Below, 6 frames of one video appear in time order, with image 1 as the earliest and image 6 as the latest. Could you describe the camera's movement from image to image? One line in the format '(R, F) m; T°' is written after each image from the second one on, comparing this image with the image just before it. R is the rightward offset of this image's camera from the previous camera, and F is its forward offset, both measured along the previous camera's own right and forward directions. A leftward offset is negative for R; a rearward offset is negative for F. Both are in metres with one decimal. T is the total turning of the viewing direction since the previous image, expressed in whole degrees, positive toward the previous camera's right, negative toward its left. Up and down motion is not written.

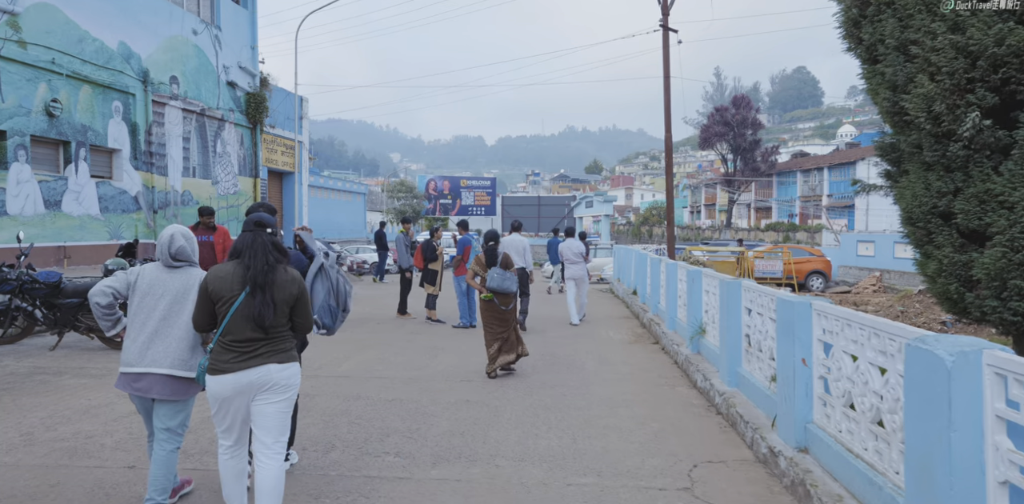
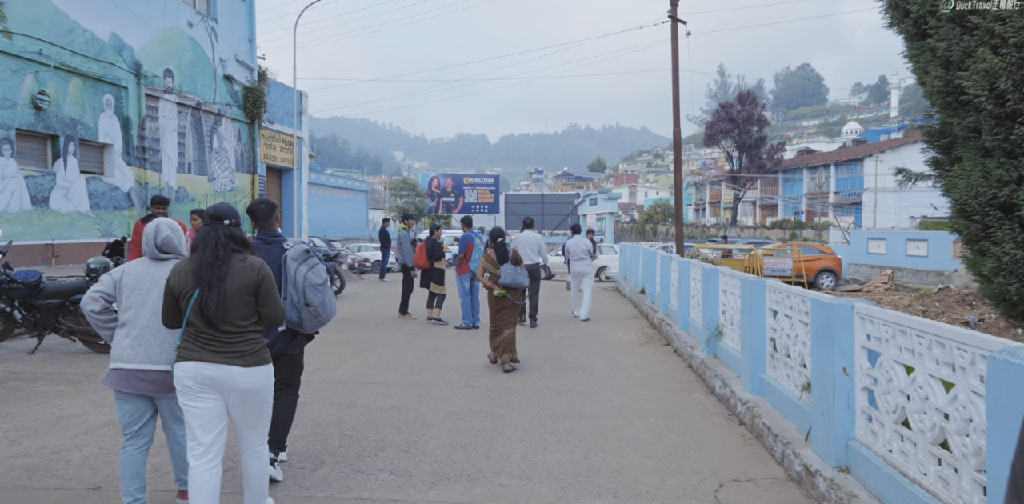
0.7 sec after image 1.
(0.0, +0.5) m; 0°
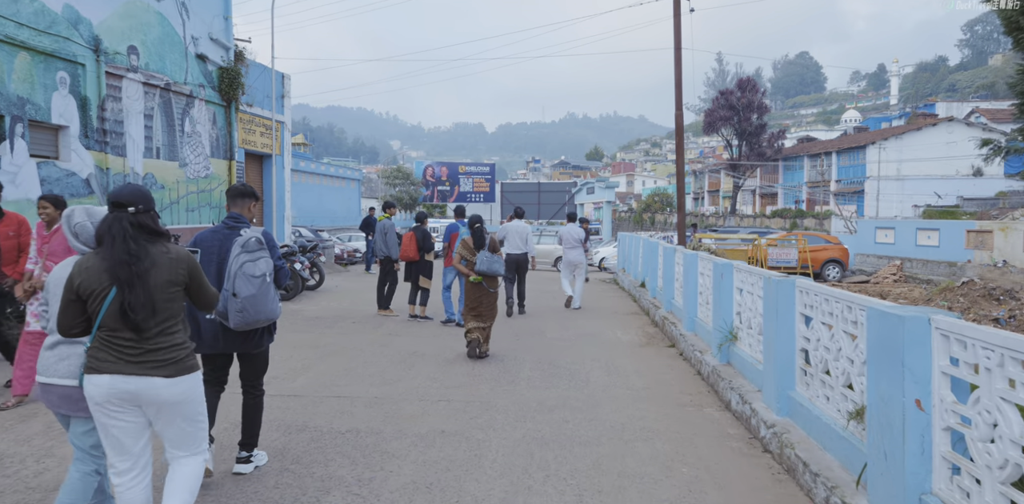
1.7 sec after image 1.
(+0.1, +1.0) m; 0°
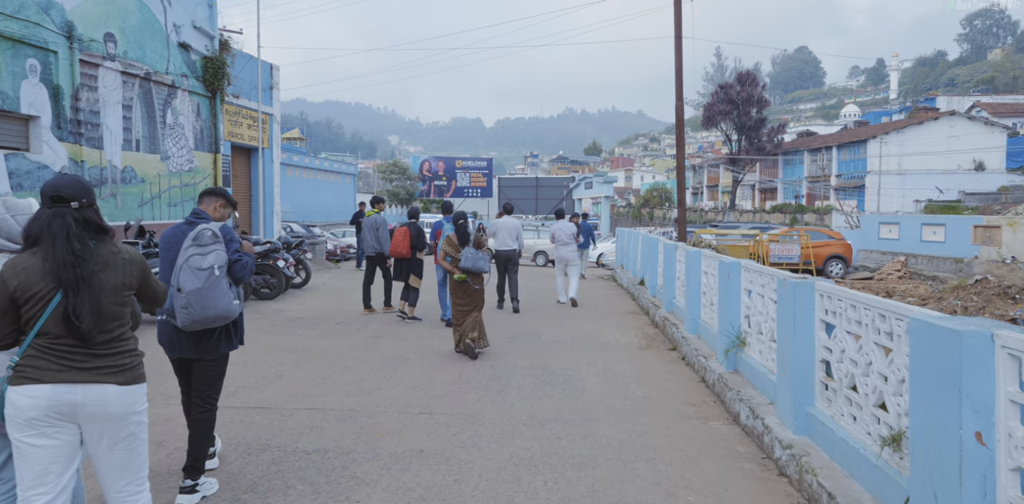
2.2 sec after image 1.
(+0.1, +0.6) m; 0°
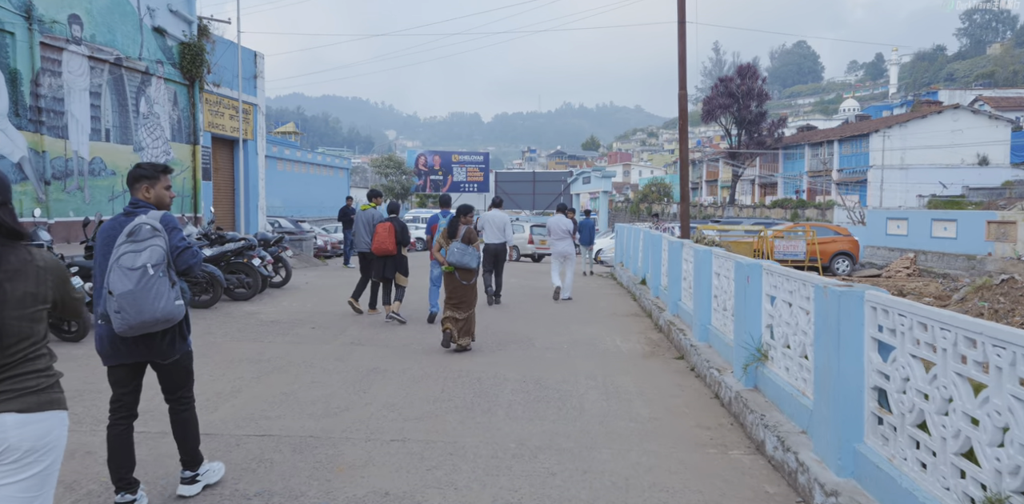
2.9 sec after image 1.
(+0.1, +0.8) m; 0°
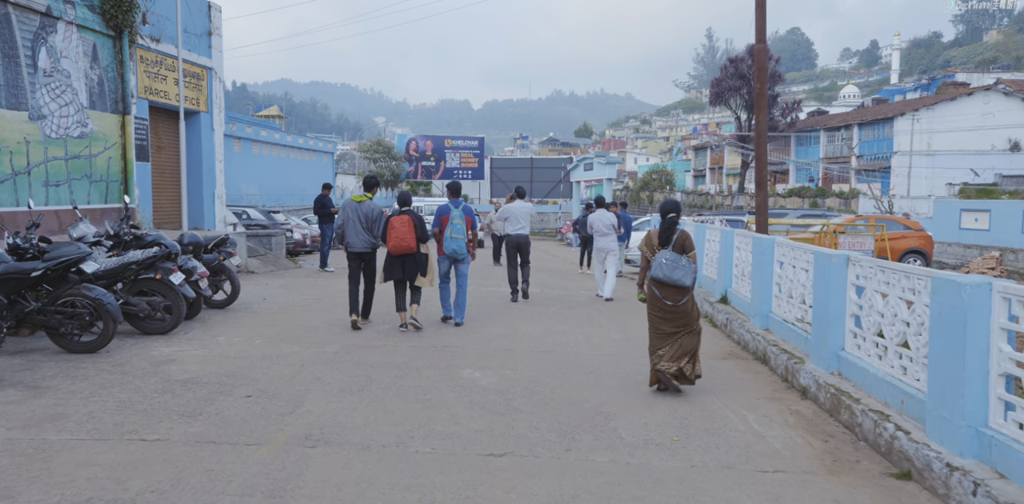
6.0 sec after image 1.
(-0.6, +3.7) m; +1°
